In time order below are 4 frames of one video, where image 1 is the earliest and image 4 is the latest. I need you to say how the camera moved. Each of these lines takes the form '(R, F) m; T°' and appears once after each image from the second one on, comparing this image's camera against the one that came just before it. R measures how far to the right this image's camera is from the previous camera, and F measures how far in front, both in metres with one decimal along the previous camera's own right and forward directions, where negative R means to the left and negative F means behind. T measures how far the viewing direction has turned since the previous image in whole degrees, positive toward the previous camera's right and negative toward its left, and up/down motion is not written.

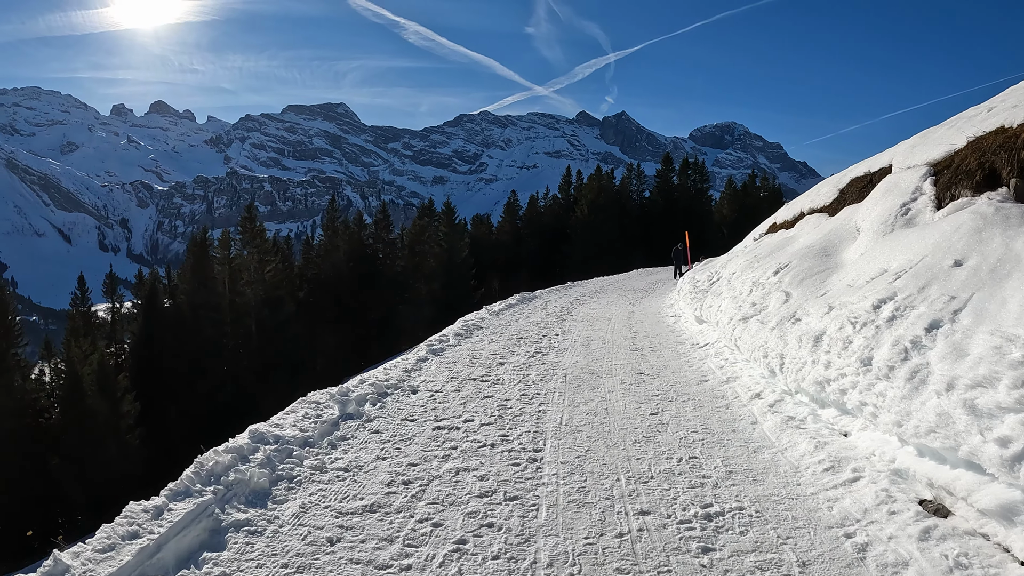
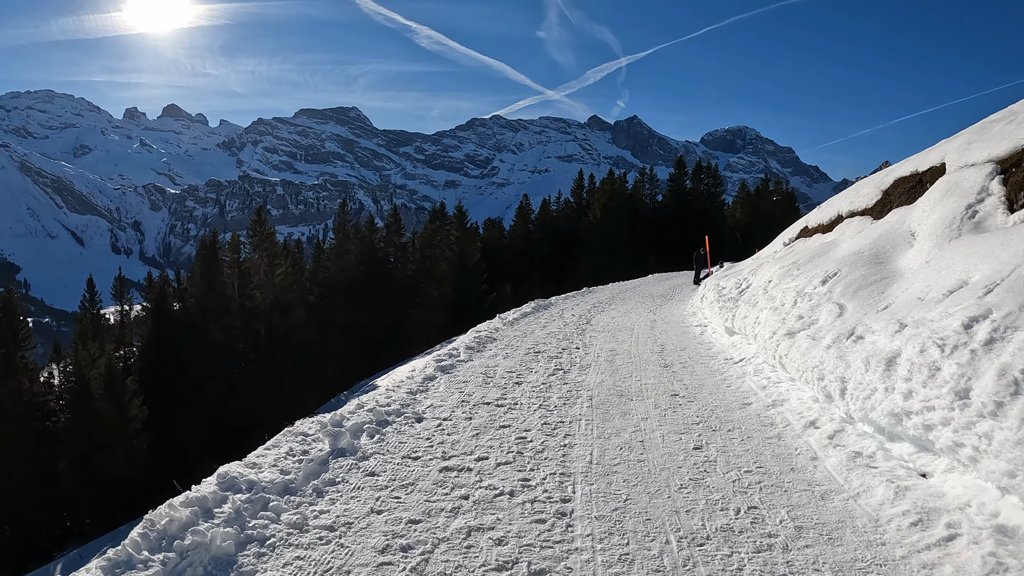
(-0.1, +0.9) m; -1°
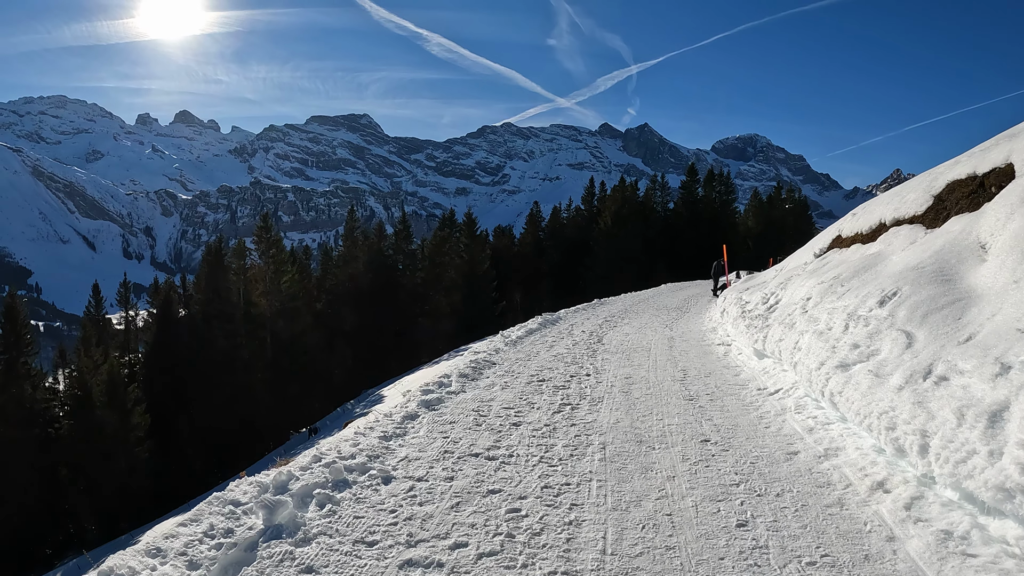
(+0.2, +1.3) m; -1°
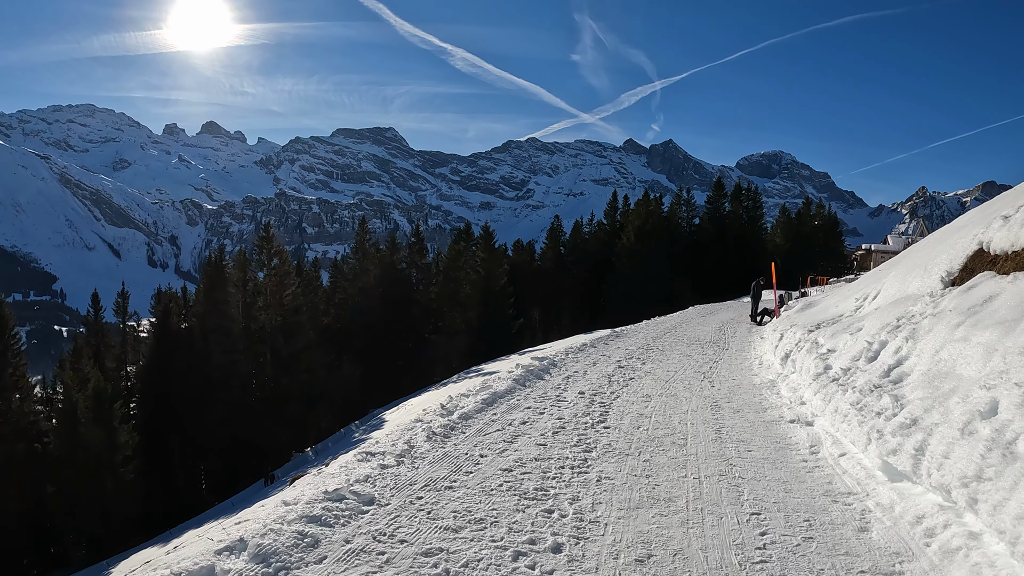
(+1.1, +4.7) m; -3°
